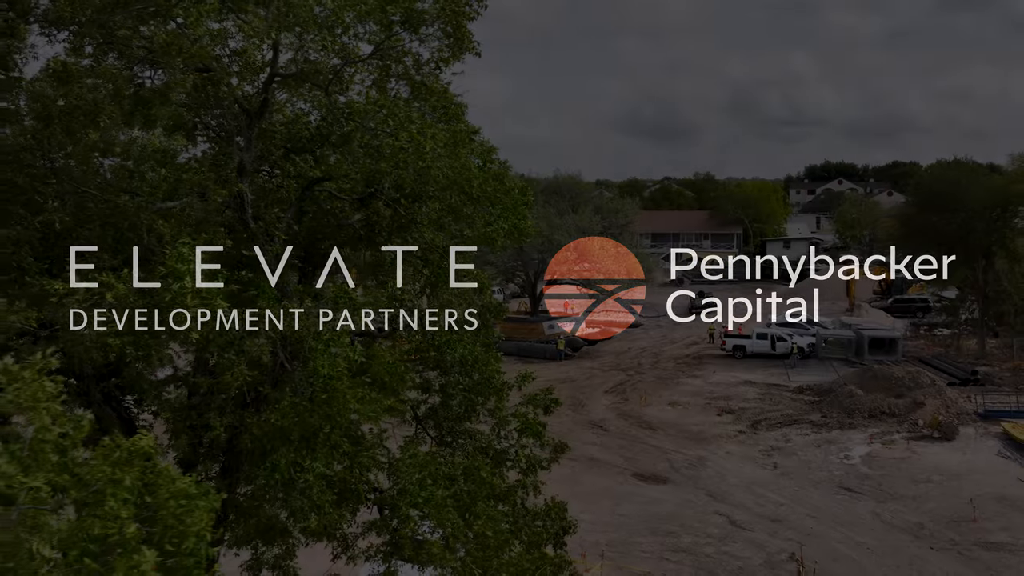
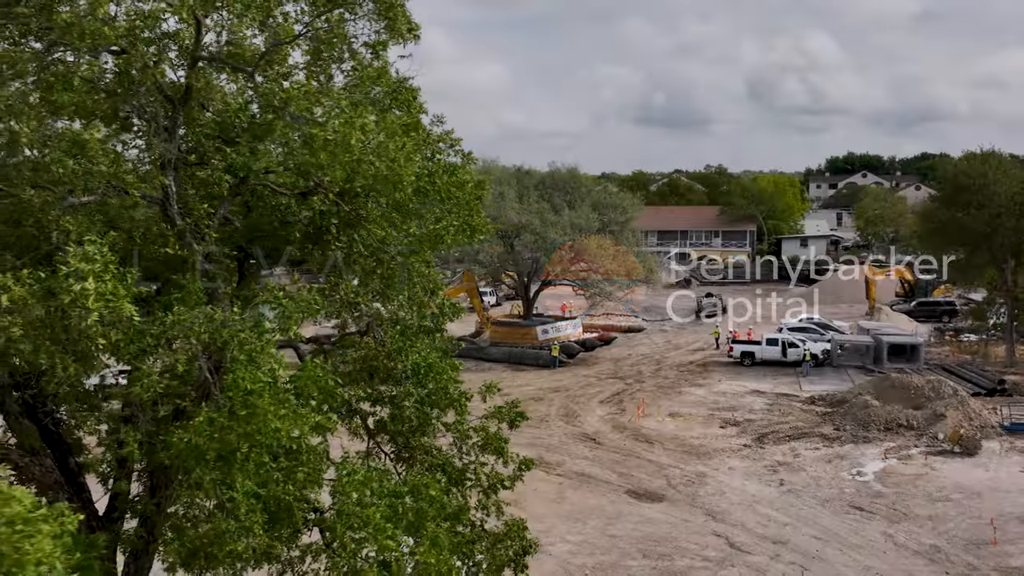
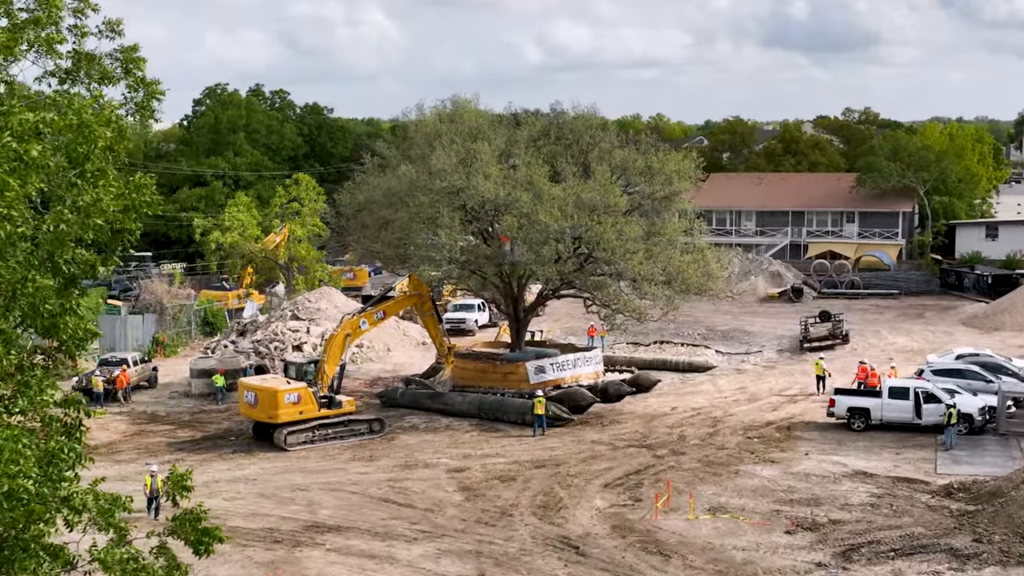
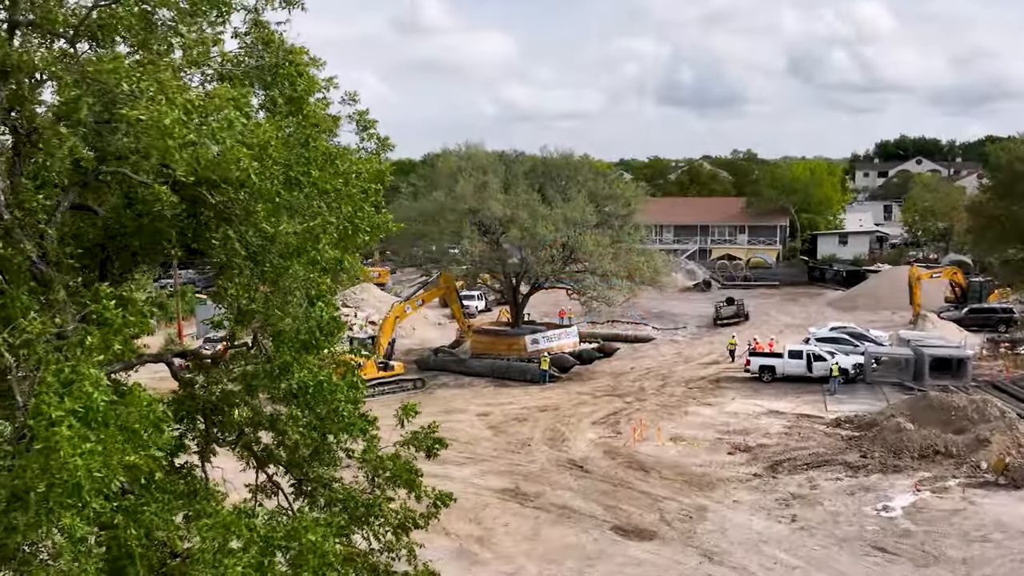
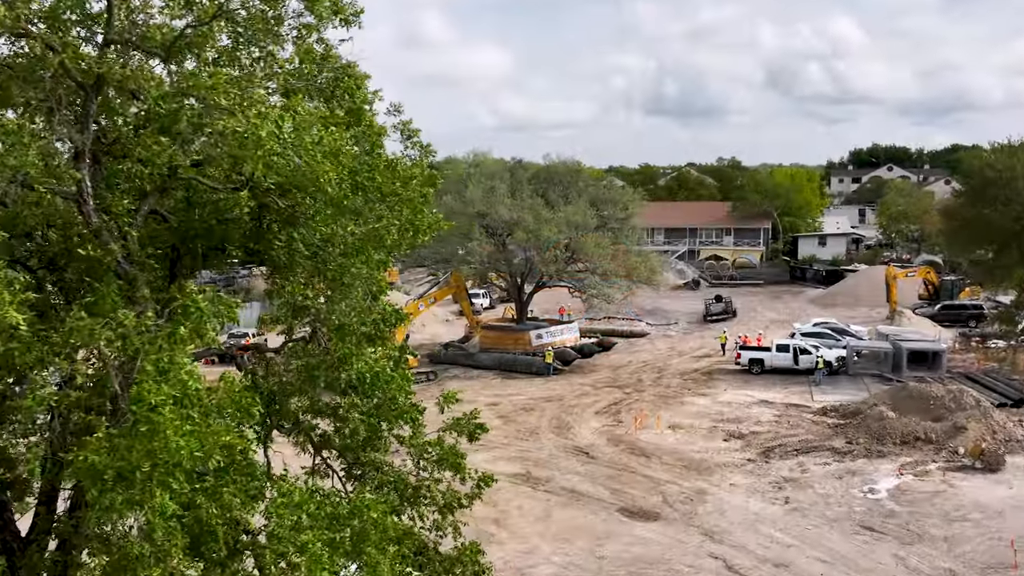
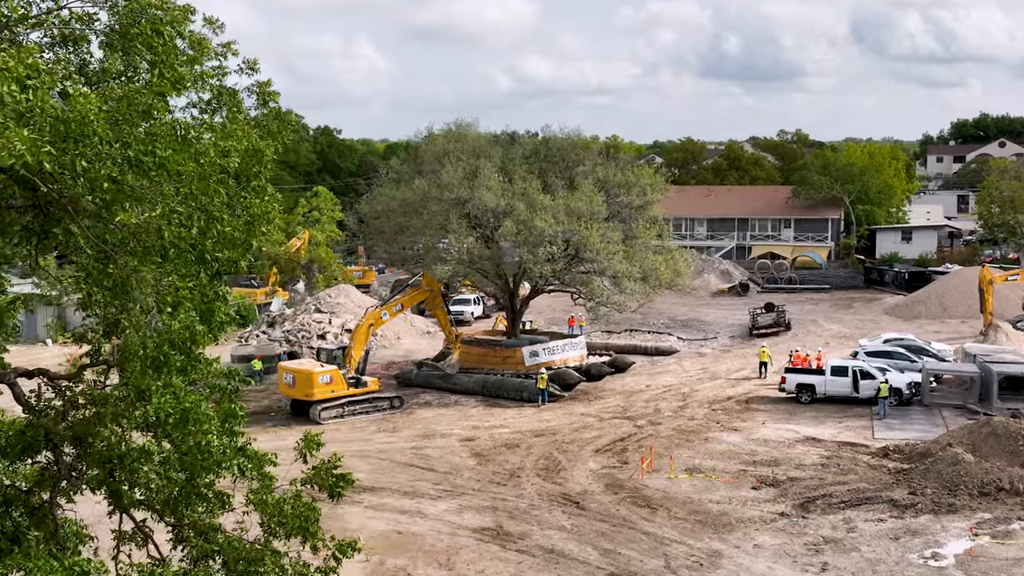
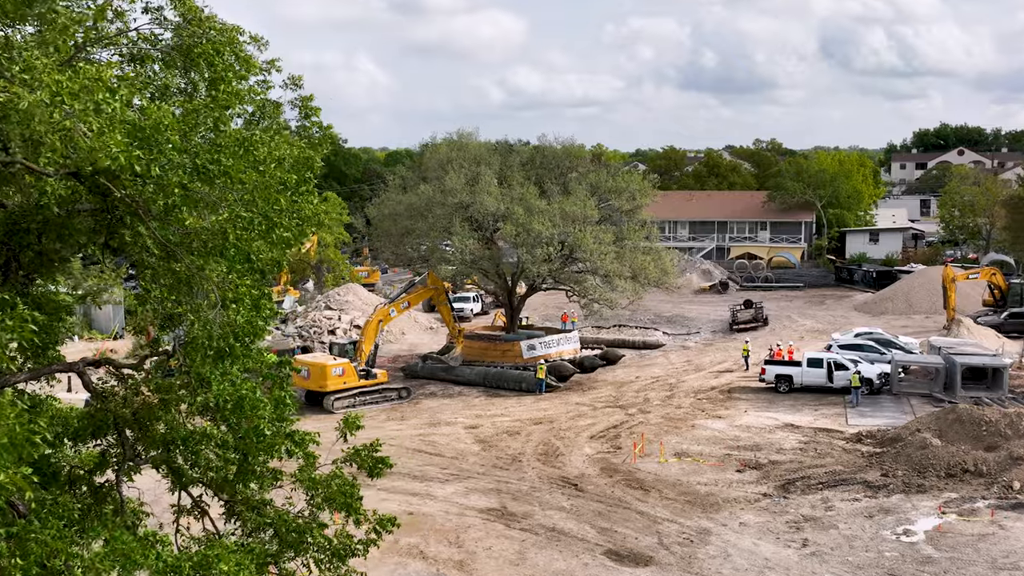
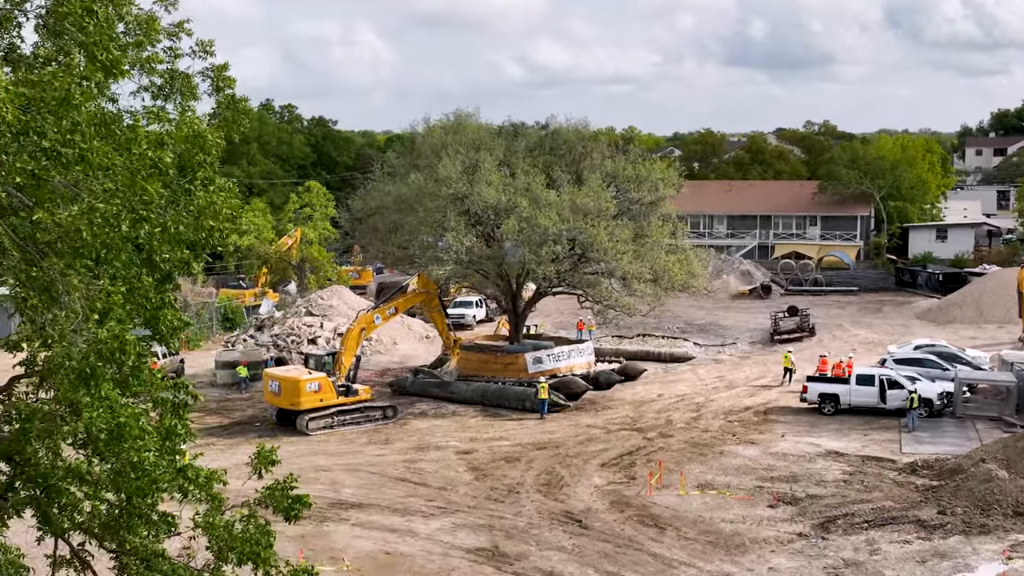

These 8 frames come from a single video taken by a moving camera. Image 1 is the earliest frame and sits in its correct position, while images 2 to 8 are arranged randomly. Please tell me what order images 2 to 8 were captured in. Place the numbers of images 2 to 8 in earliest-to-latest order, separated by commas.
2, 5, 4, 7, 6, 8, 3
